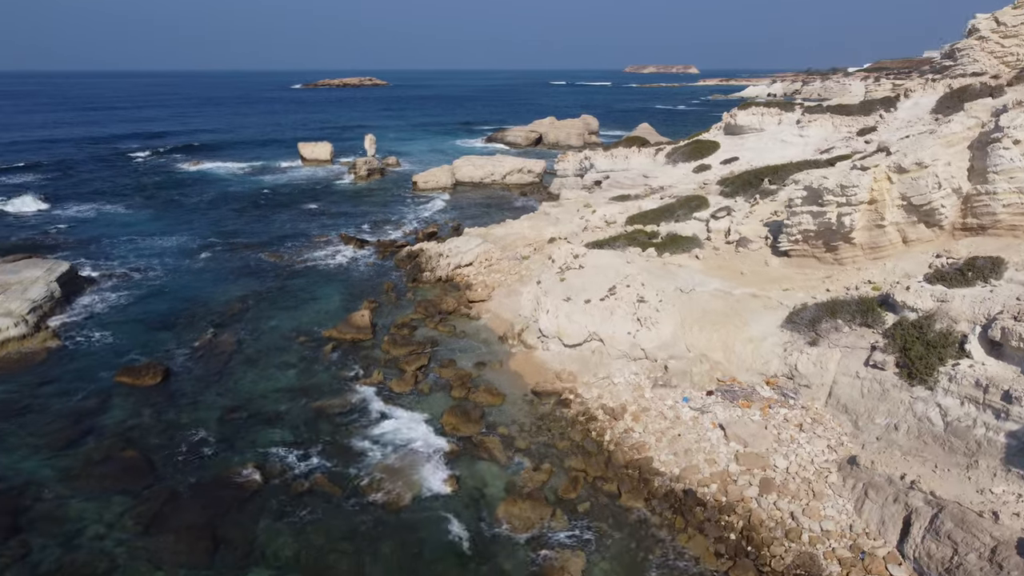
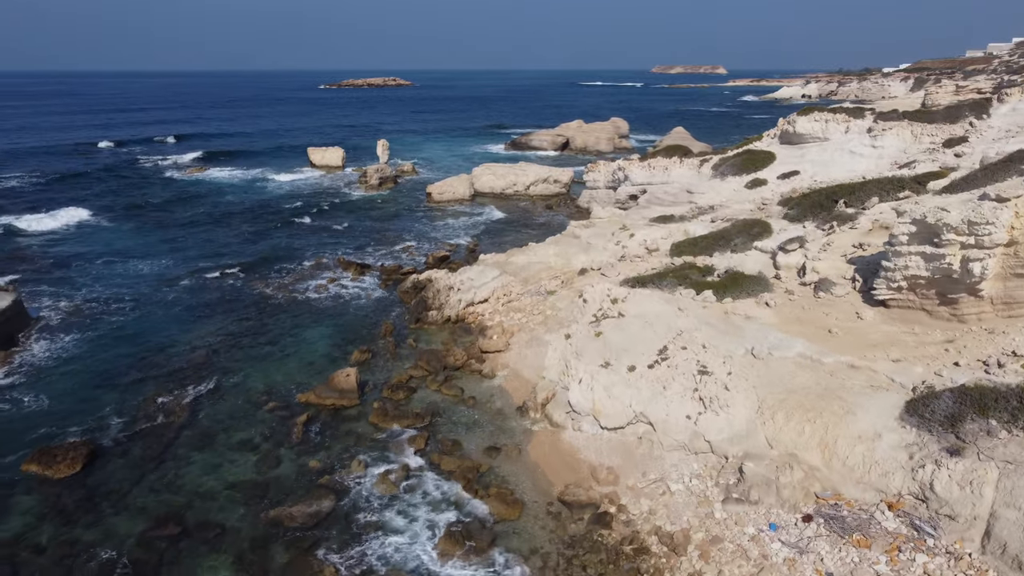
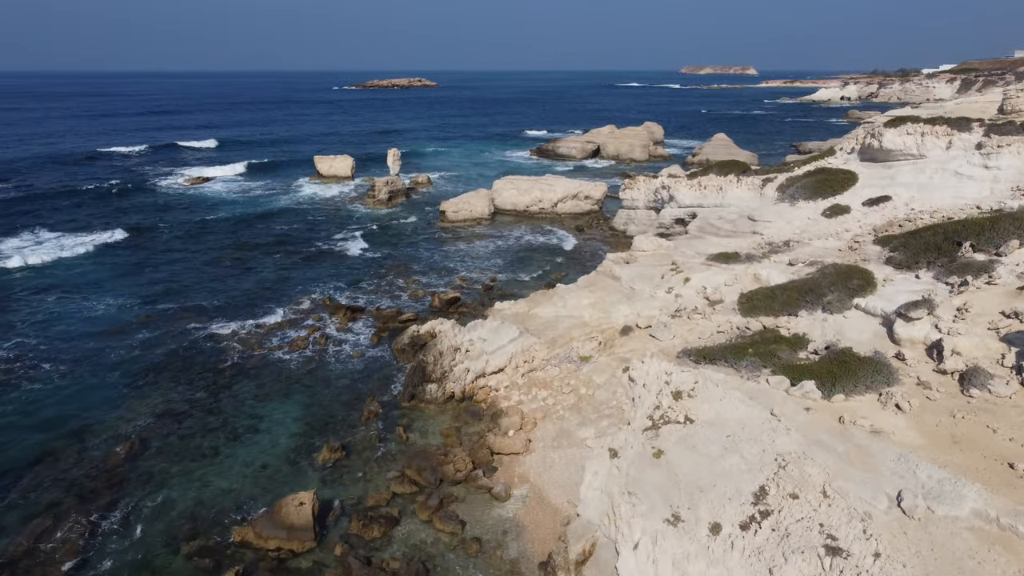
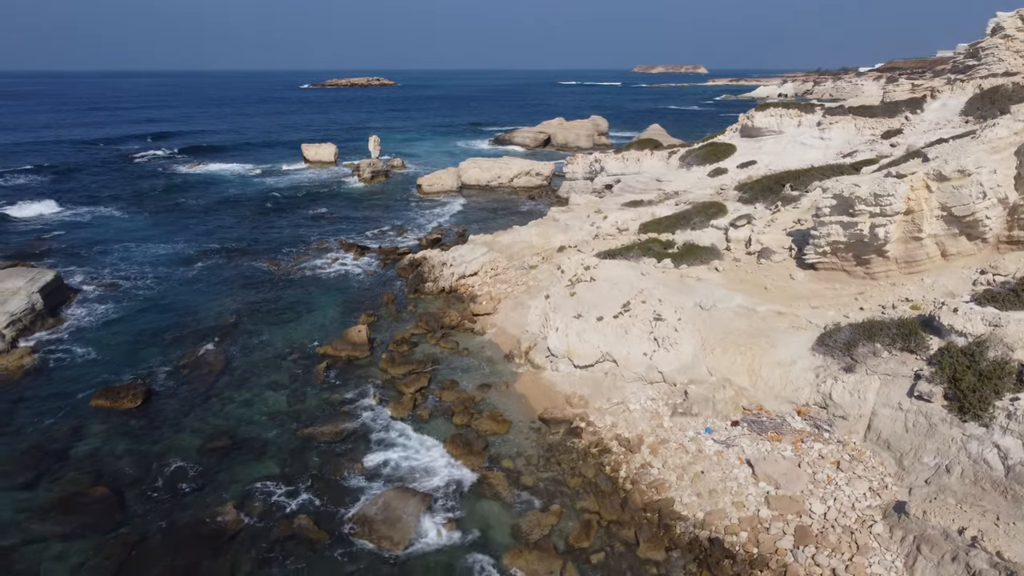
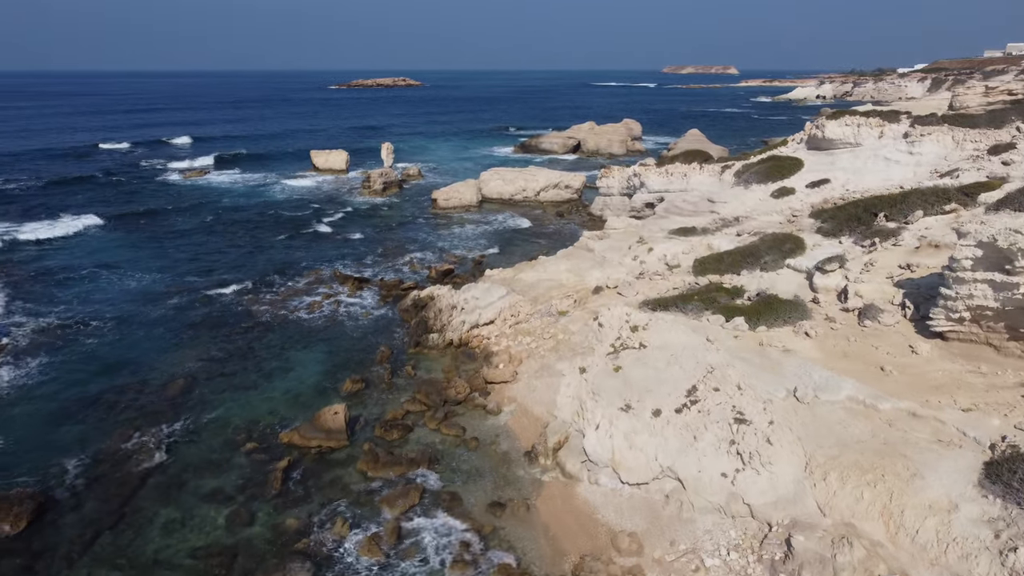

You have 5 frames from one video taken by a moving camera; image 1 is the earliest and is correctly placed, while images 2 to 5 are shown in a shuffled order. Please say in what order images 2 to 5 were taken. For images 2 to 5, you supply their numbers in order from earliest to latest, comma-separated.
4, 2, 5, 3
